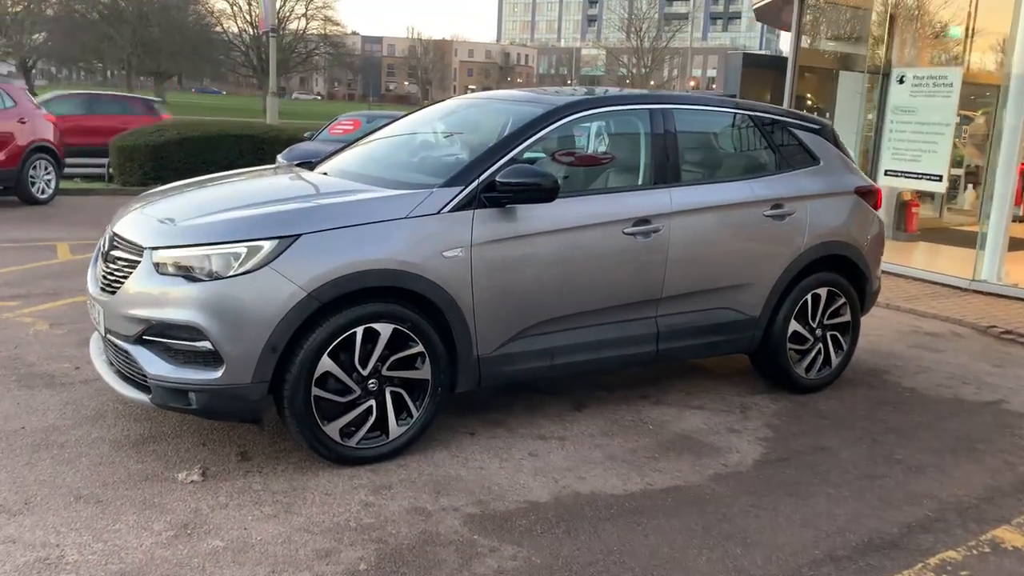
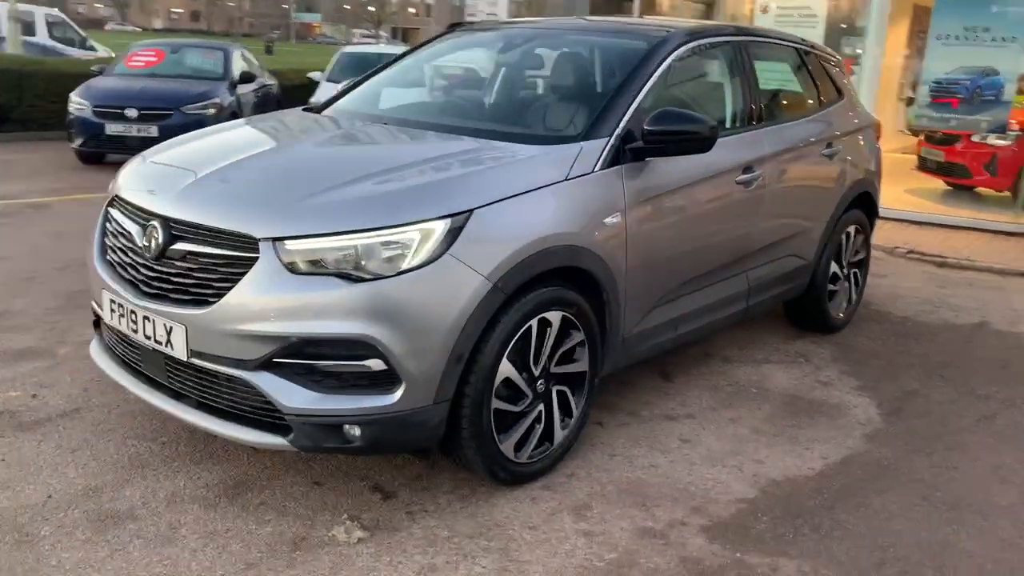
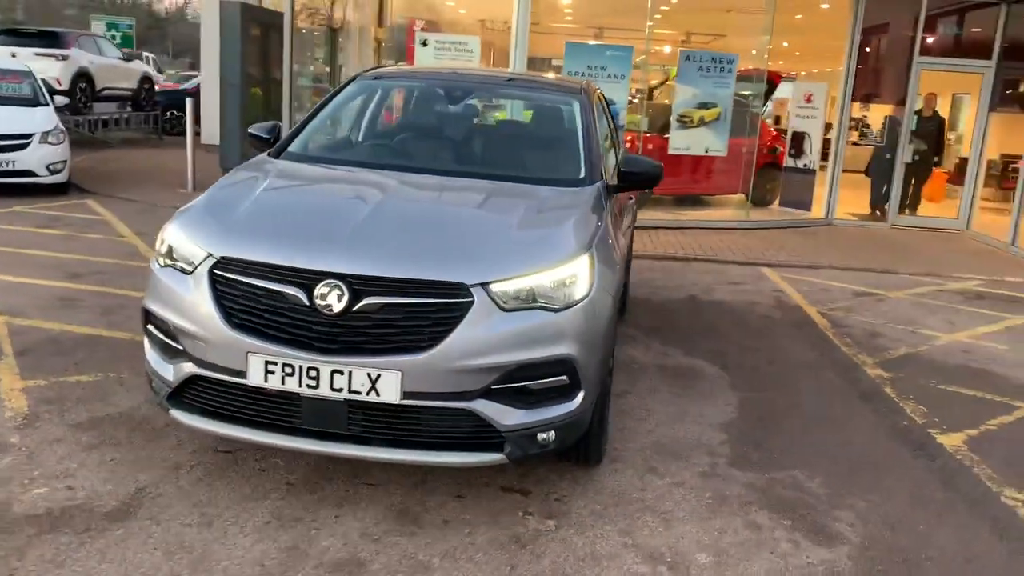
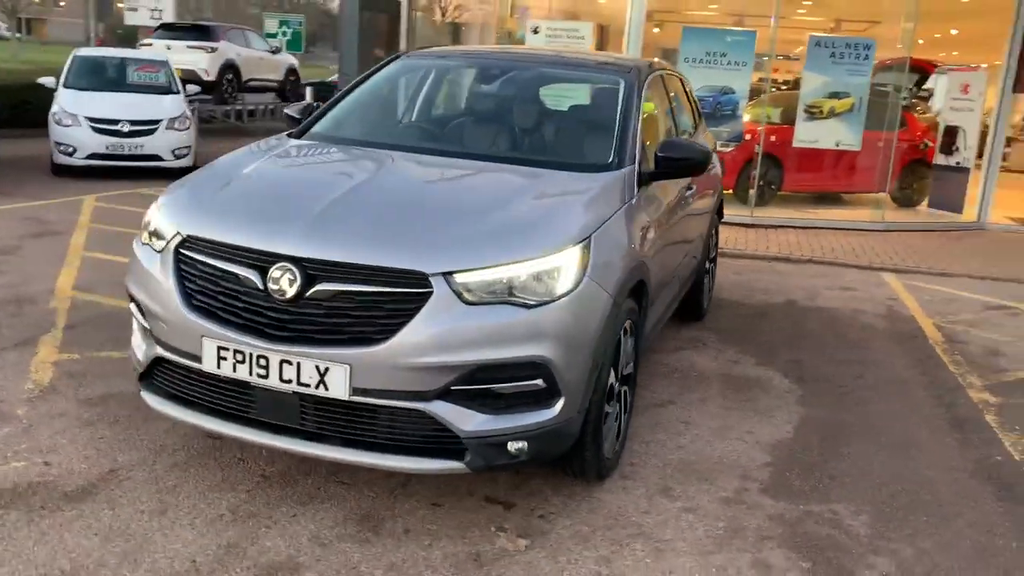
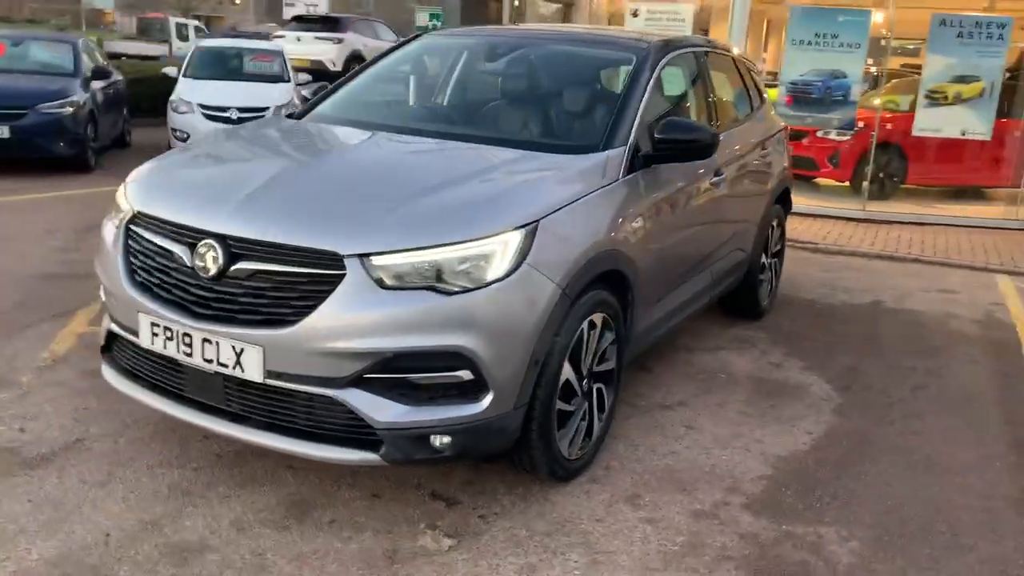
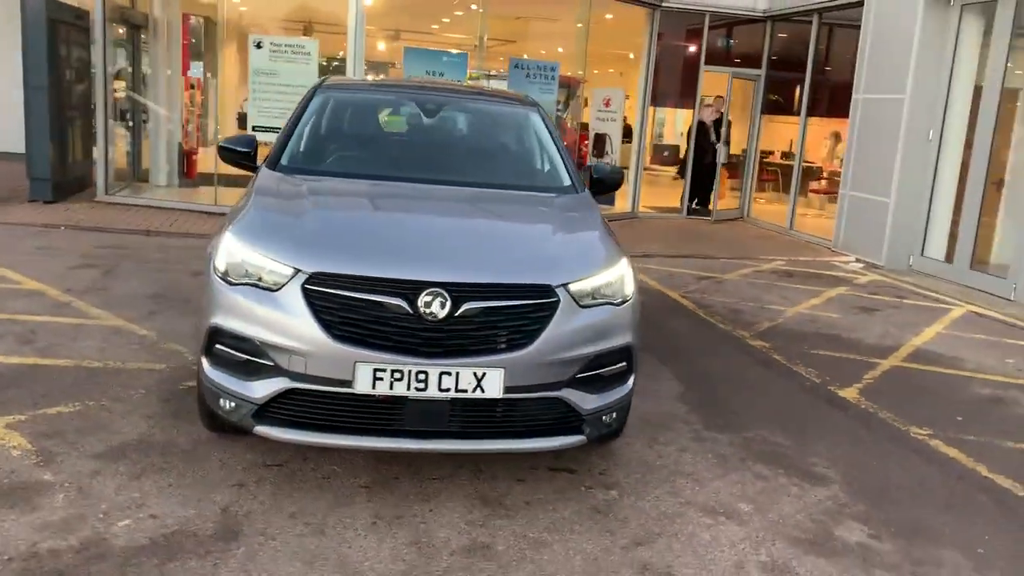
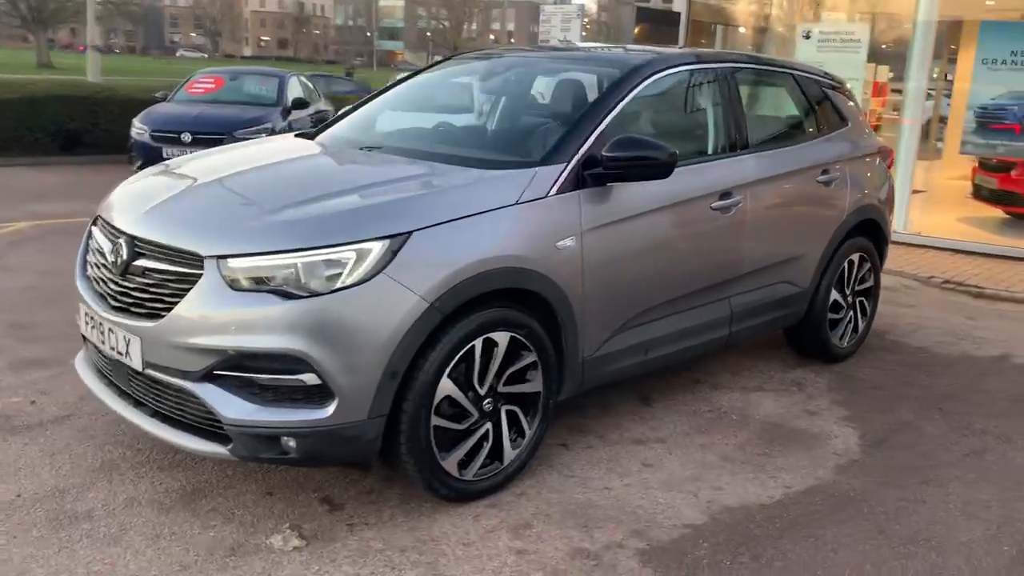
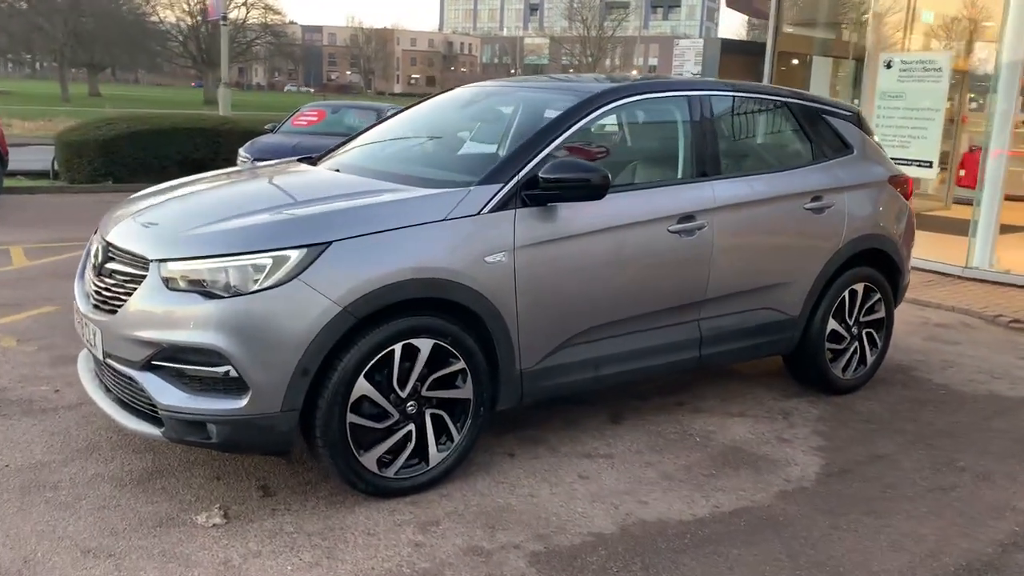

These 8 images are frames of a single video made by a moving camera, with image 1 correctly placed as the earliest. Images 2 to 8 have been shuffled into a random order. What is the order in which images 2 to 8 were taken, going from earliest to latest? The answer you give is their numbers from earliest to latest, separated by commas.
8, 7, 2, 5, 4, 3, 6
